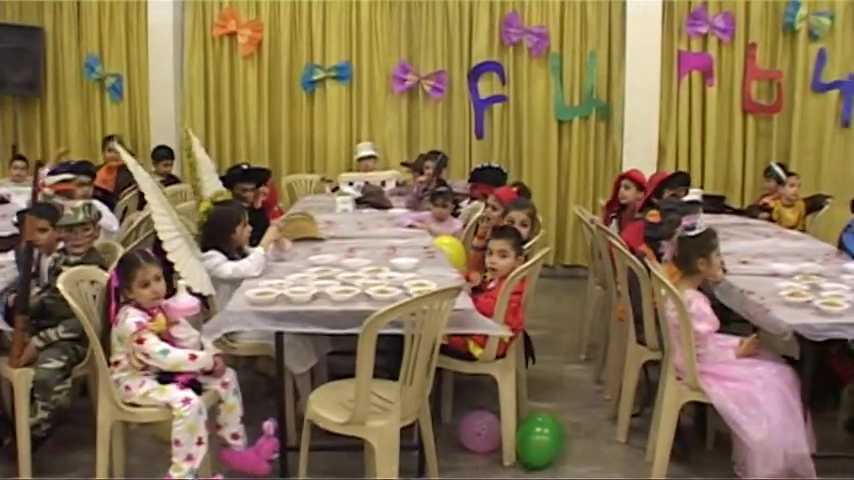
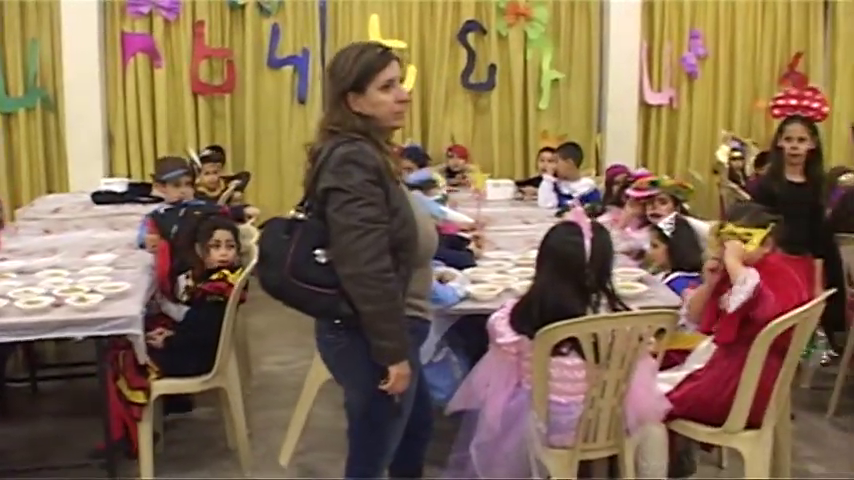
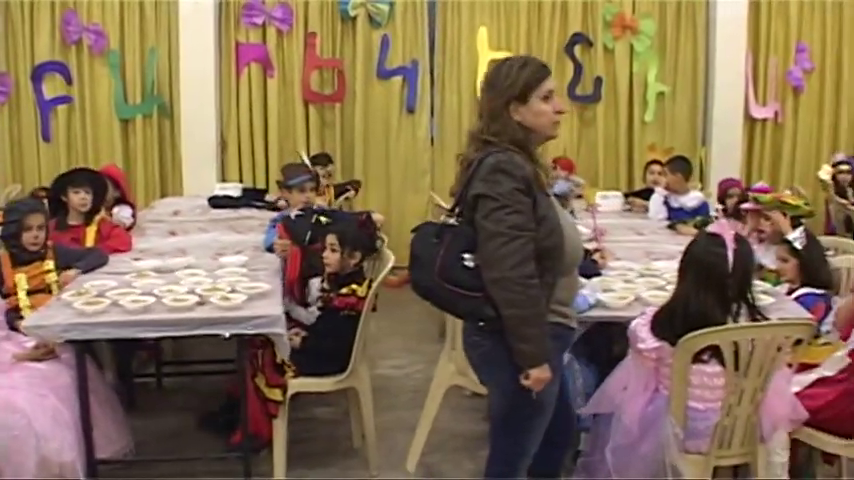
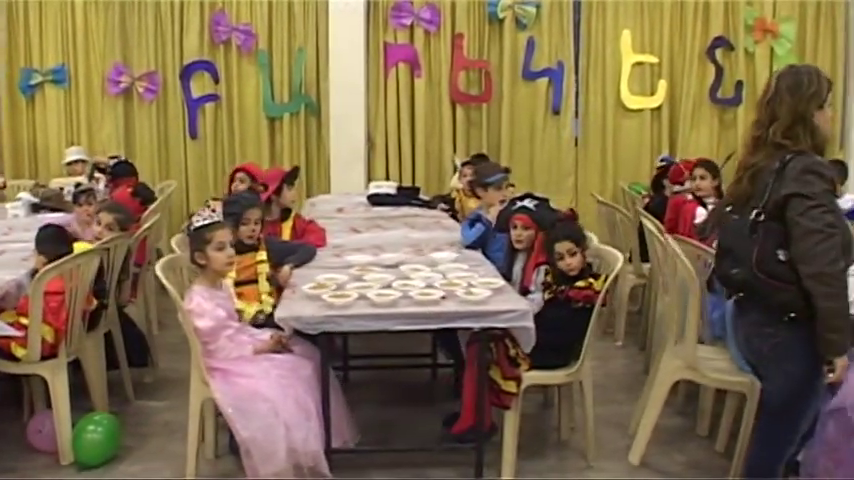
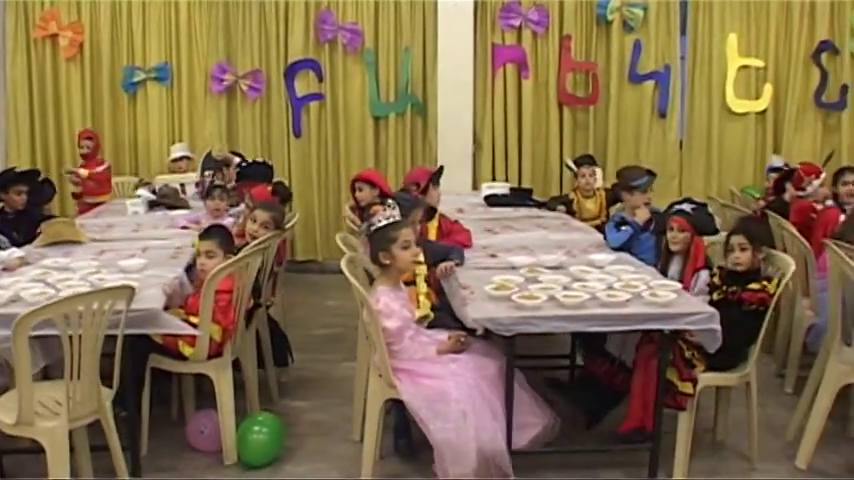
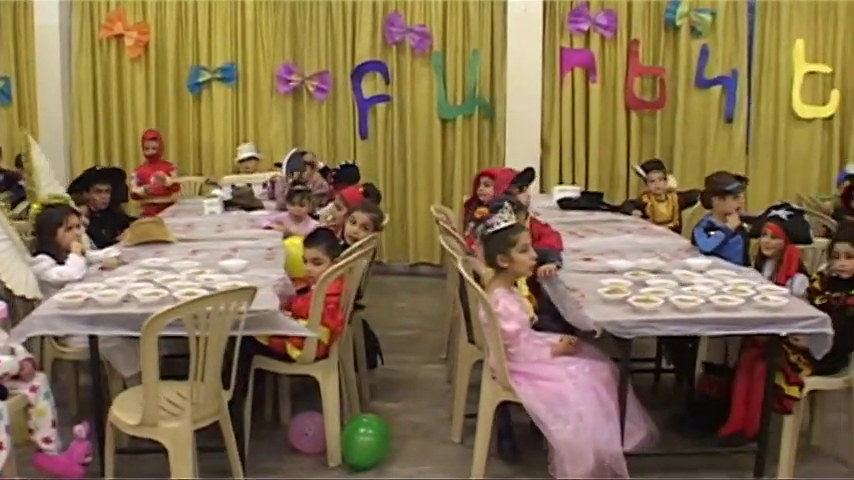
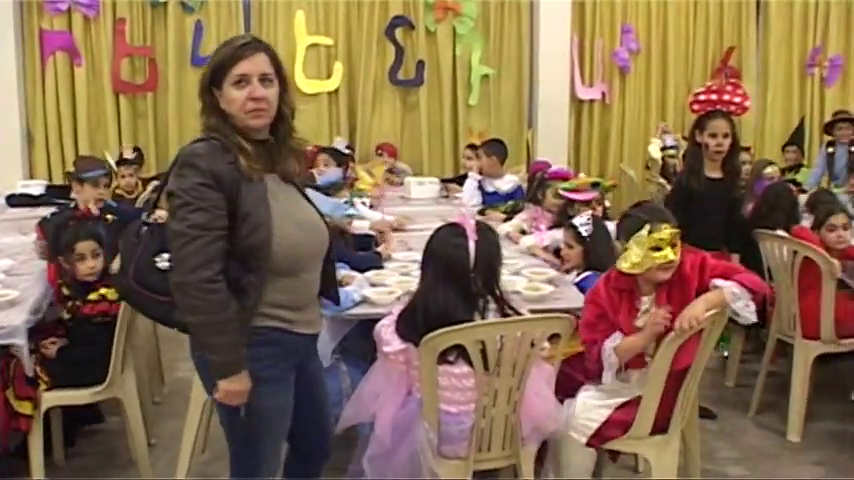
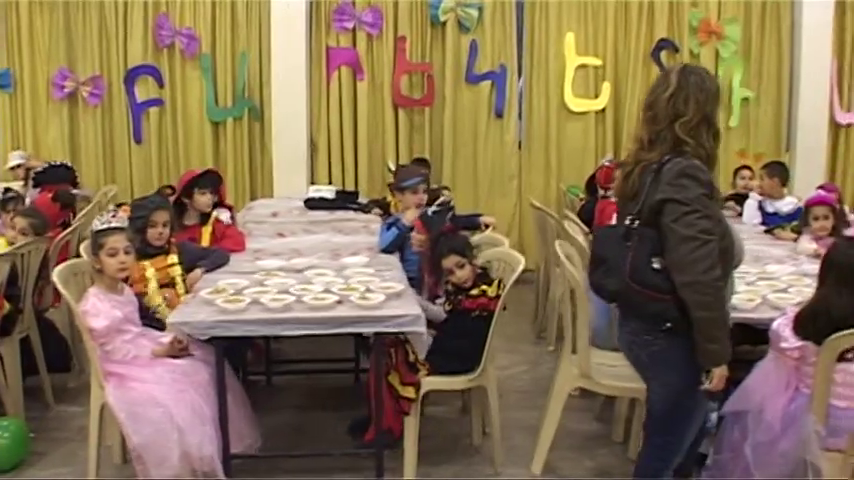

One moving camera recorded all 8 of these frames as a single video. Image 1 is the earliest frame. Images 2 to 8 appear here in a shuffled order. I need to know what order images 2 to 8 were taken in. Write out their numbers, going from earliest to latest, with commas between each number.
6, 5, 4, 8, 3, 2, 7
